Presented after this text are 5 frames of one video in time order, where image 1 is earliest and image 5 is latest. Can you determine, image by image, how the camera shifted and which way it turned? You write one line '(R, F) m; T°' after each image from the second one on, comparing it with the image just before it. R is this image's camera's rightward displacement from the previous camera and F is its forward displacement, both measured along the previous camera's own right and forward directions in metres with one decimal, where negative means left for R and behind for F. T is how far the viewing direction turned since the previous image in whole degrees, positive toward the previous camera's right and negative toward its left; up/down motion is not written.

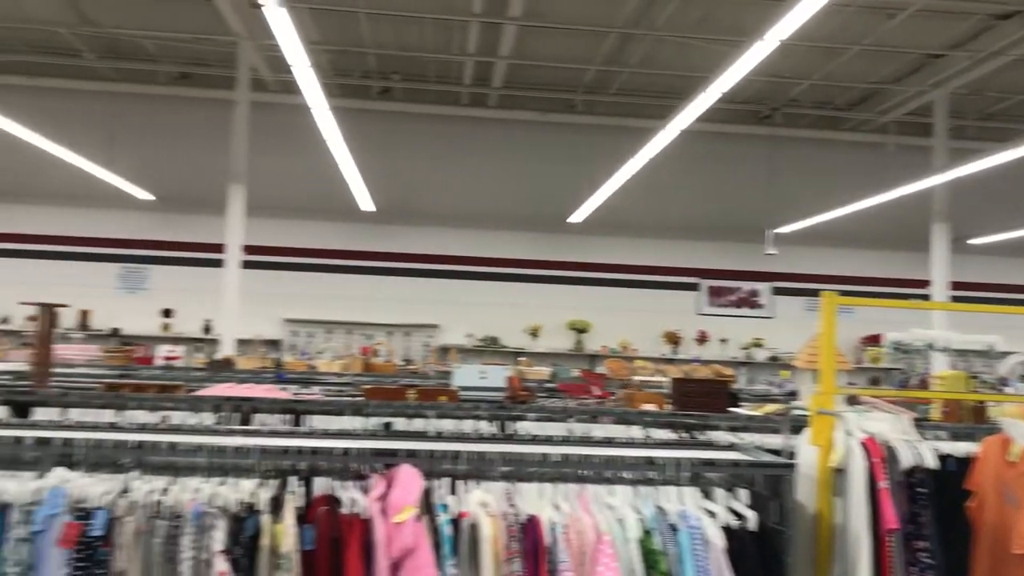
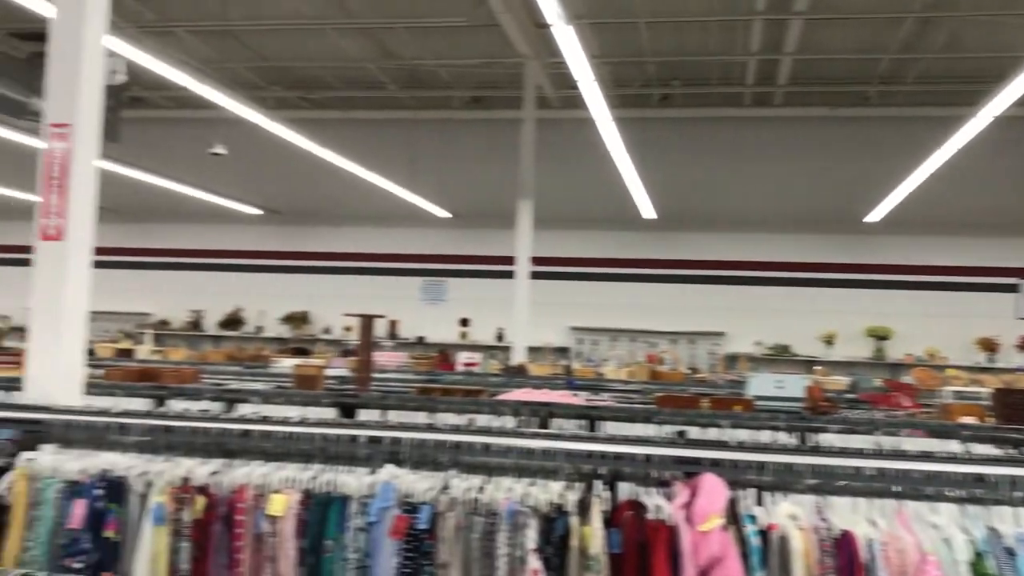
(0.0, 0.0) m; -17°
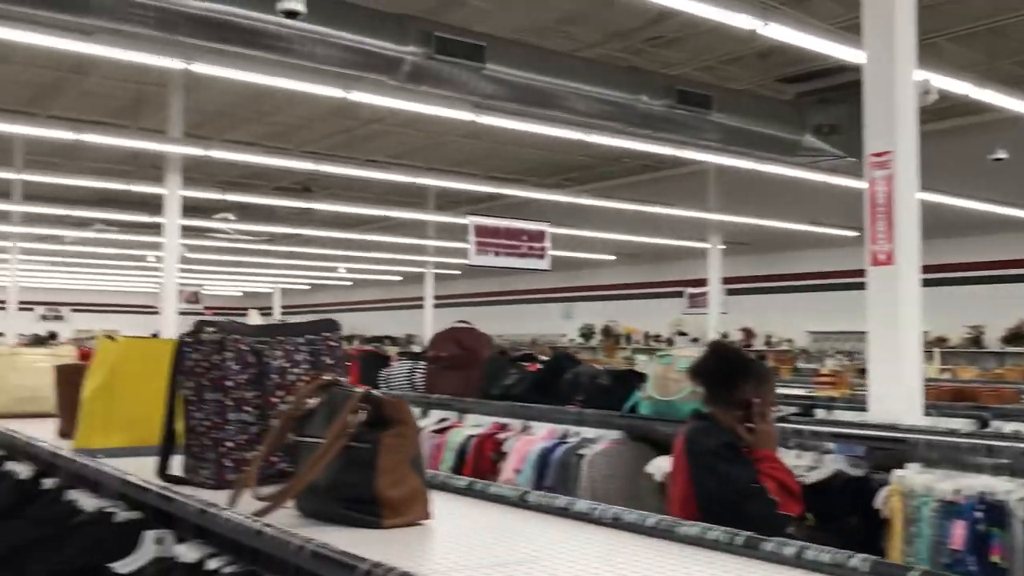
(-0.2, -0.1) m; -43°
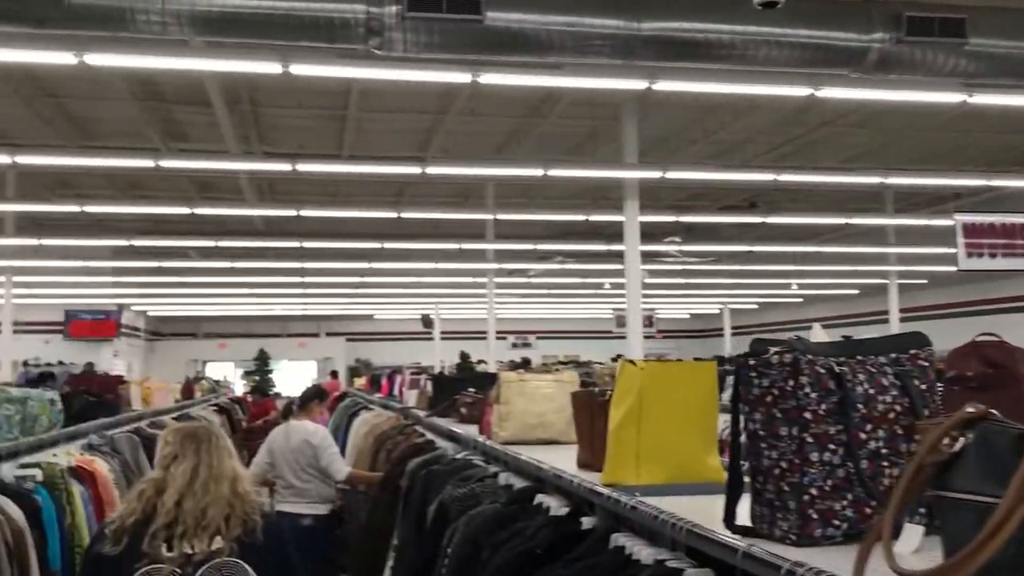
(-0.3, +0.3) m; -26°
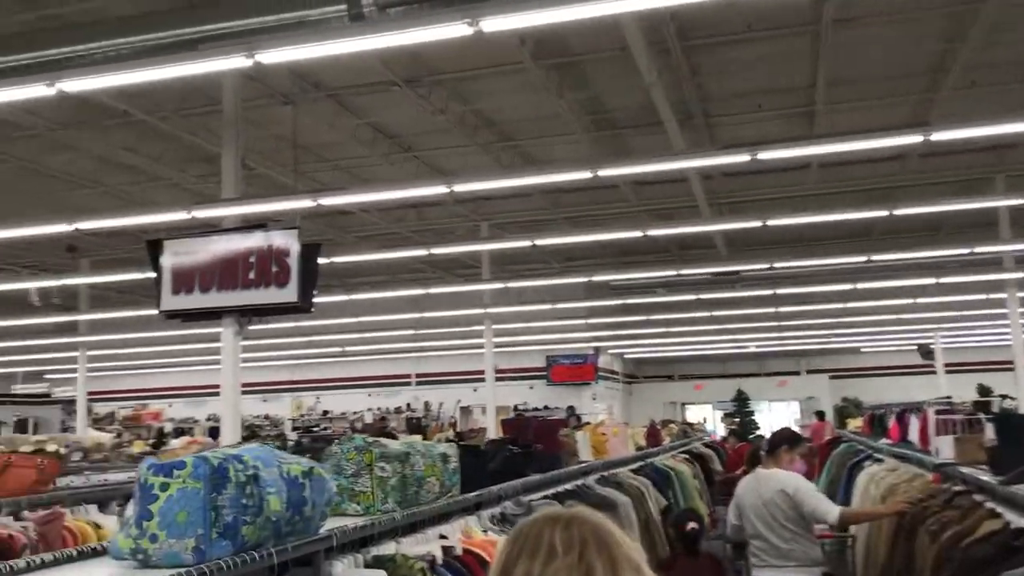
(-0.3, +1.5) m; -27°
